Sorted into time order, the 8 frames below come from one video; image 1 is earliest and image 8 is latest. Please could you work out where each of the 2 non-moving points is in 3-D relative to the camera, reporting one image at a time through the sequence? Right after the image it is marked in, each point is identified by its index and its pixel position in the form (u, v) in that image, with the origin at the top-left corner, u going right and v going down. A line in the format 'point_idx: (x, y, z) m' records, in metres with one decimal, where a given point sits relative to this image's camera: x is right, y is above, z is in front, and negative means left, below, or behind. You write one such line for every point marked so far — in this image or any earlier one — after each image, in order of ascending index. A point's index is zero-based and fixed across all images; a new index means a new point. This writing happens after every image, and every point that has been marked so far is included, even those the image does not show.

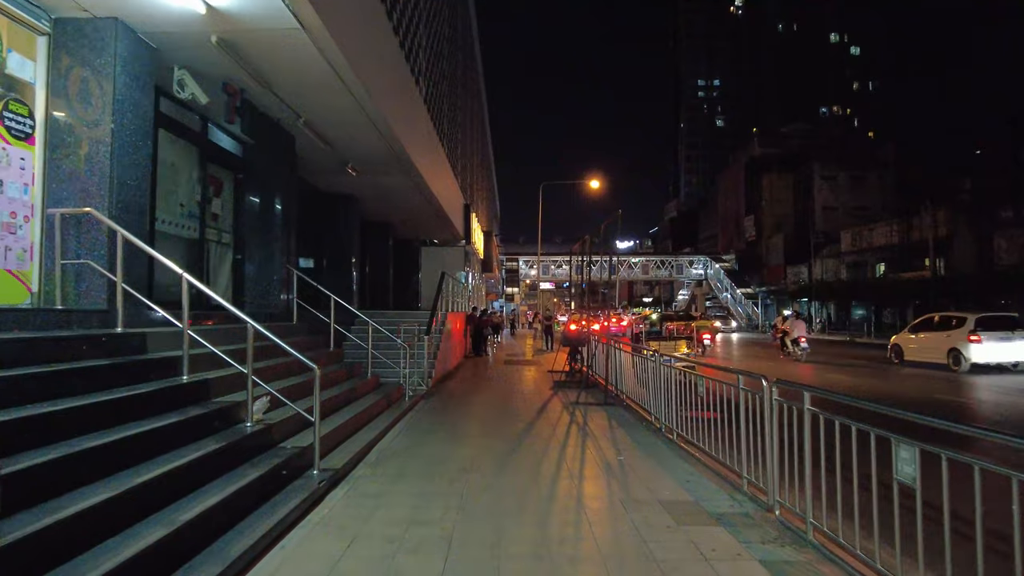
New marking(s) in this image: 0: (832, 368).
0: (+9.5, -2.5, +19.2) m
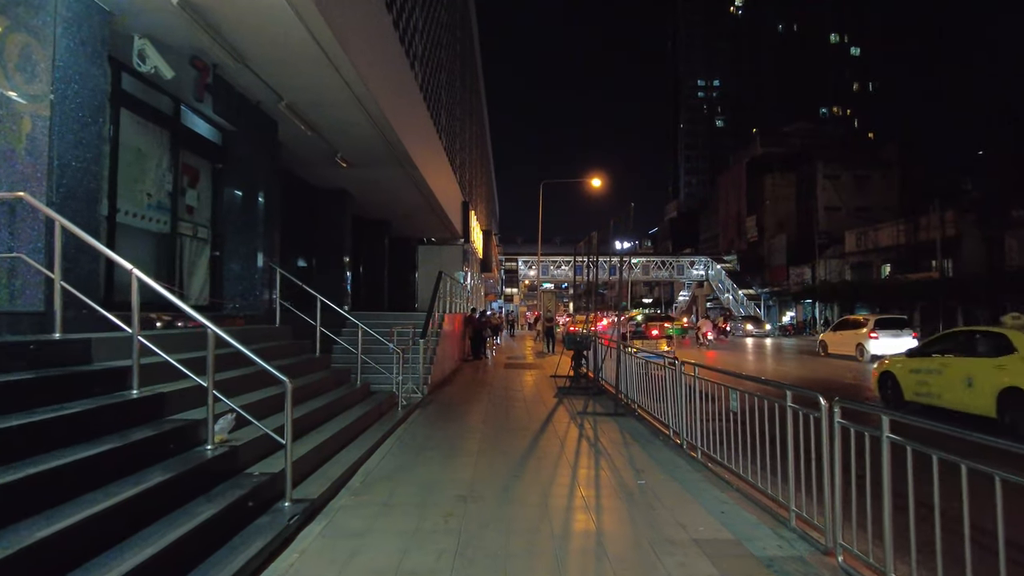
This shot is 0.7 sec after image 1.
0: (+9.5, -2.5, +18.4) m
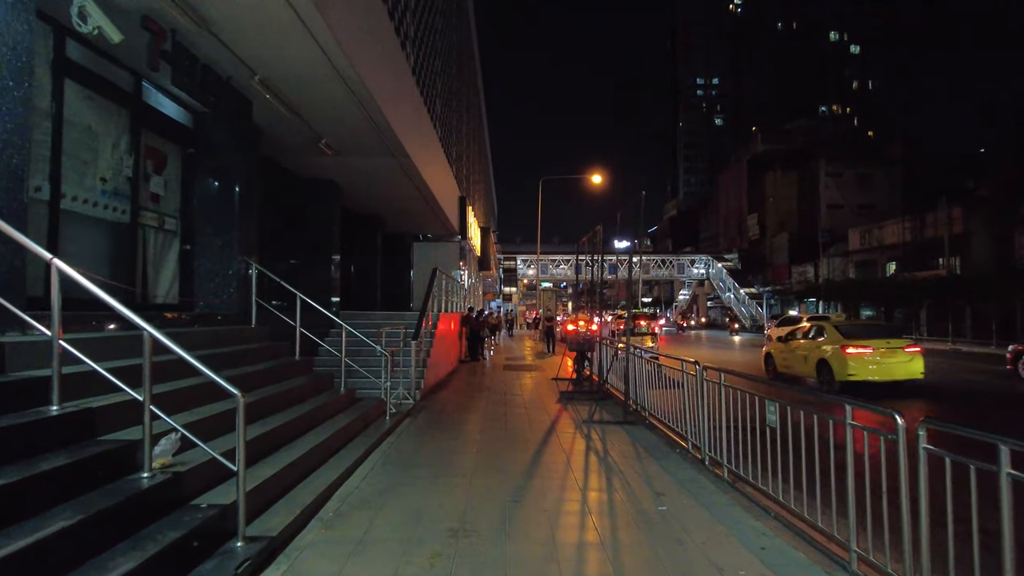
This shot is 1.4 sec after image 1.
0: (+9.5, -2.5, +17.5) m
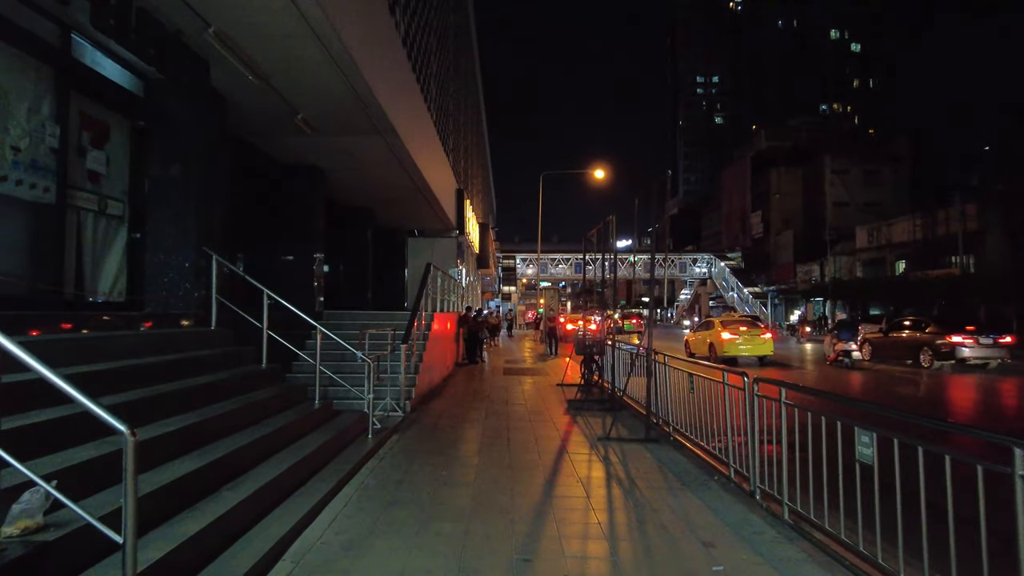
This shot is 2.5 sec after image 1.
0: (+9.5, -2.4, +16.2) m
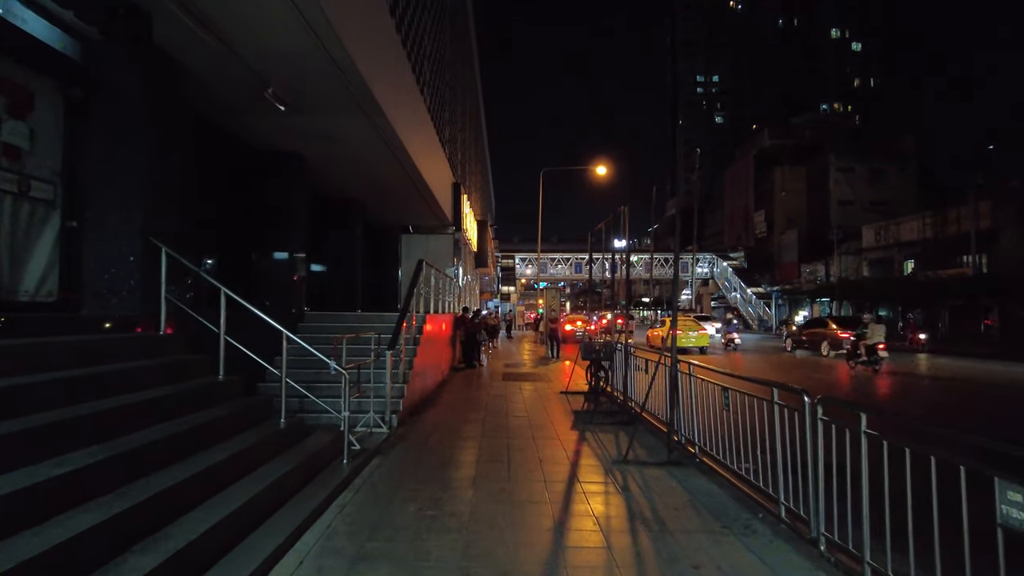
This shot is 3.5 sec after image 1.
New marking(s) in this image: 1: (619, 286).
0: (+9.5, -2.4, +15.1) m
1: (+2.9, +0.1, +17.8) m
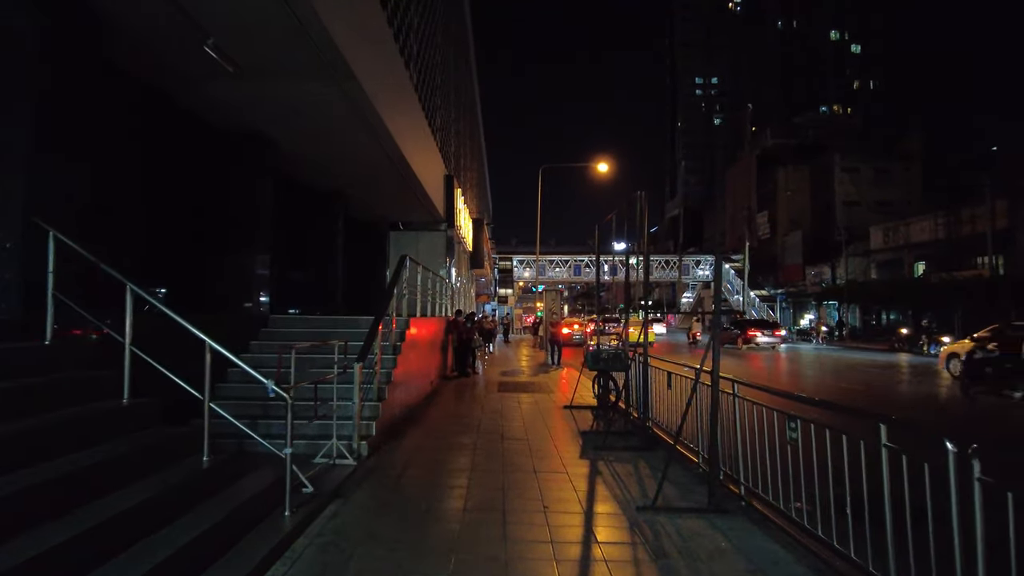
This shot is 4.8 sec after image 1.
0: (+9.5, -2.4, +13.5) m
1: (+2.8, 0.0, +16.2) m
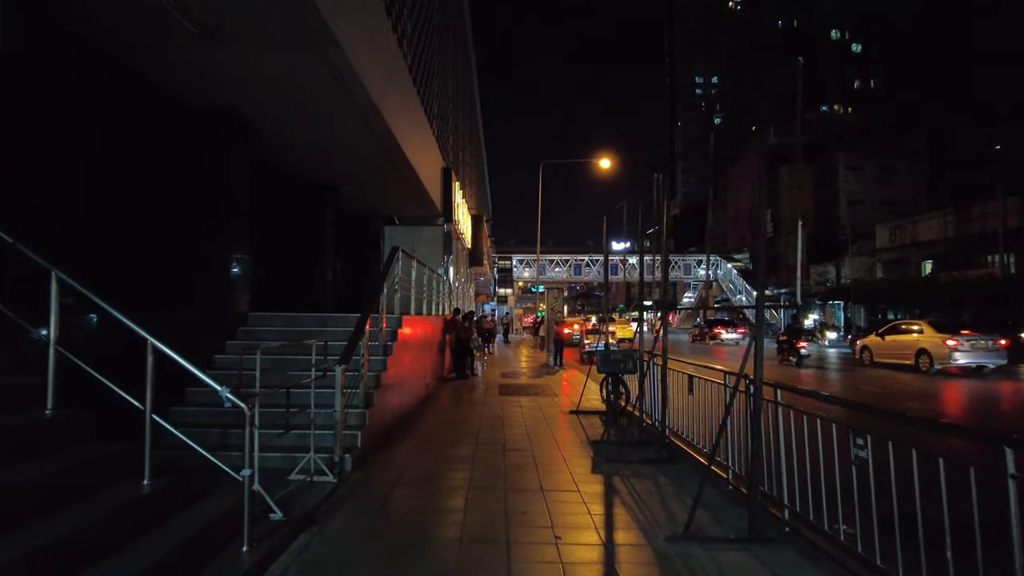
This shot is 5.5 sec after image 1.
0: (+9.5, -2.3, +12.7) m
1: (+2.9, +0.1, +15.4) m
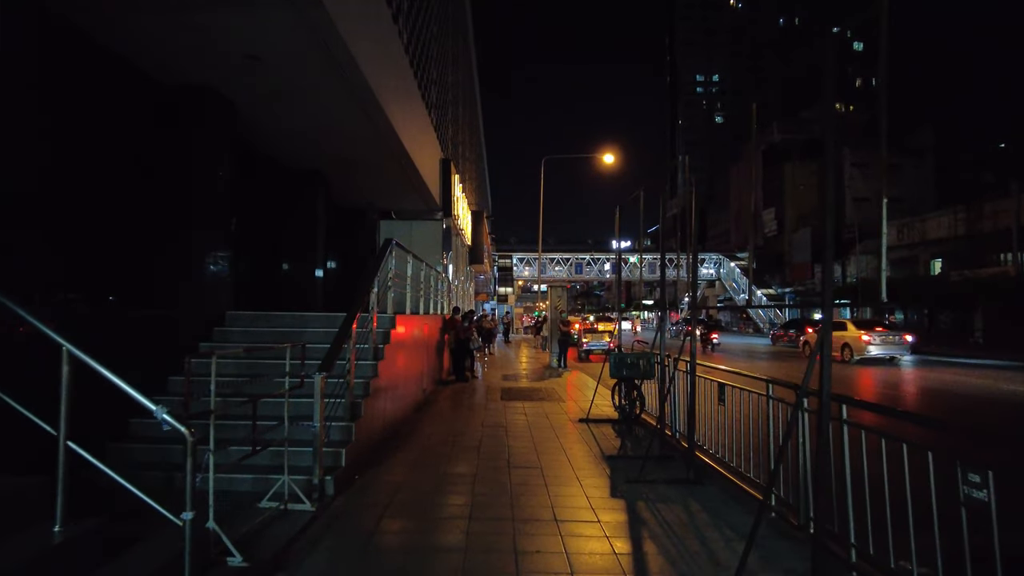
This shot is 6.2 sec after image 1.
0: (+9.5, -2.3, +11.8) m
1: (+2.9, +0.1, +14.5) m
